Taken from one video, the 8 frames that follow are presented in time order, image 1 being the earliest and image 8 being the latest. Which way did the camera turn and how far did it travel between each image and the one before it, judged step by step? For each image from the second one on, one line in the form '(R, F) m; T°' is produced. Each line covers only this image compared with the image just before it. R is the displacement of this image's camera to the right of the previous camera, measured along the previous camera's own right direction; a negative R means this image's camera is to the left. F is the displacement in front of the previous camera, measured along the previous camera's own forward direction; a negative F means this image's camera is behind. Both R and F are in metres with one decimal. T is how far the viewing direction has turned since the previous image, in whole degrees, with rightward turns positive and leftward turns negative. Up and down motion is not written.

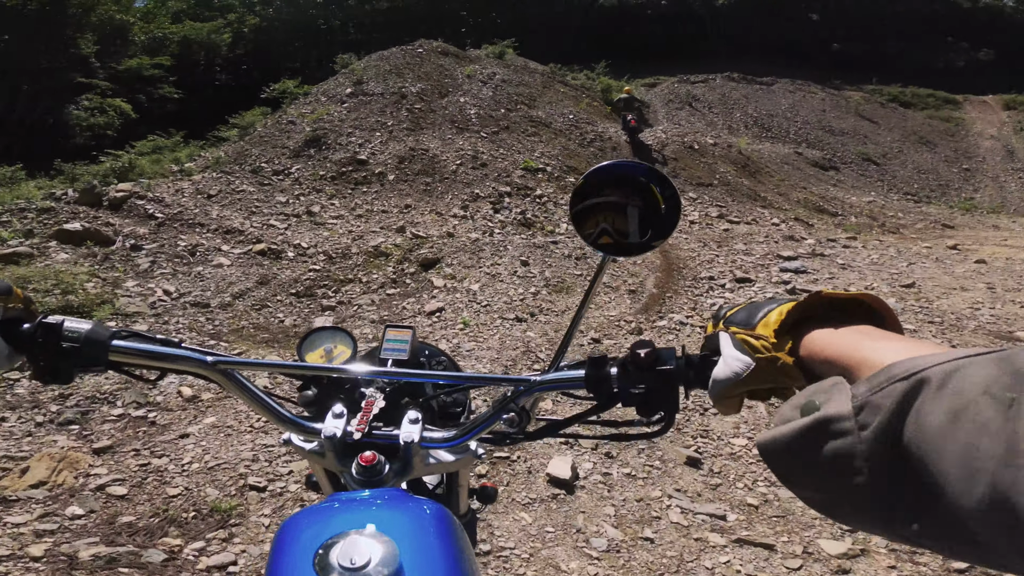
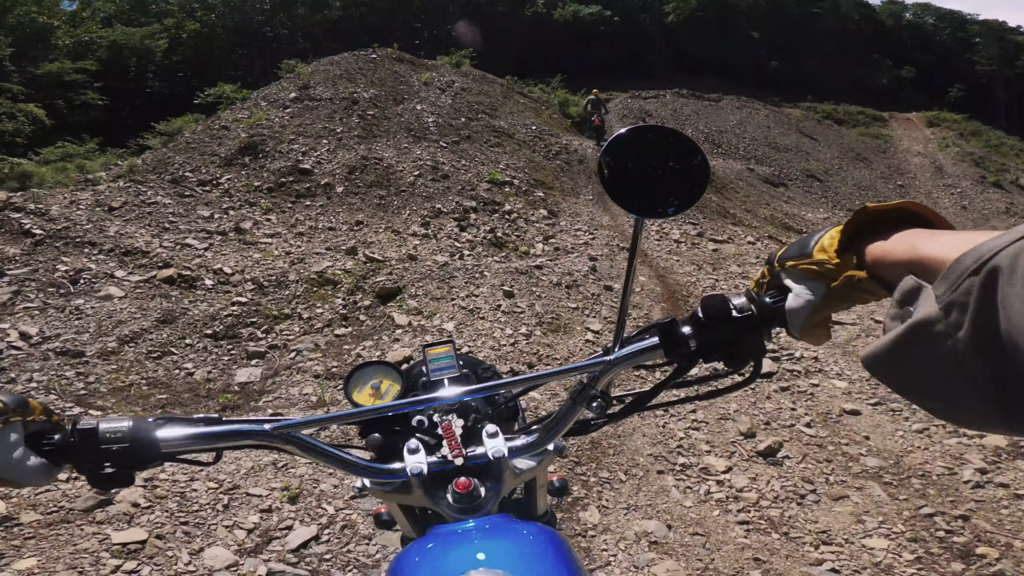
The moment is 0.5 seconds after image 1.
(-0.2, +0.9) m; +5°
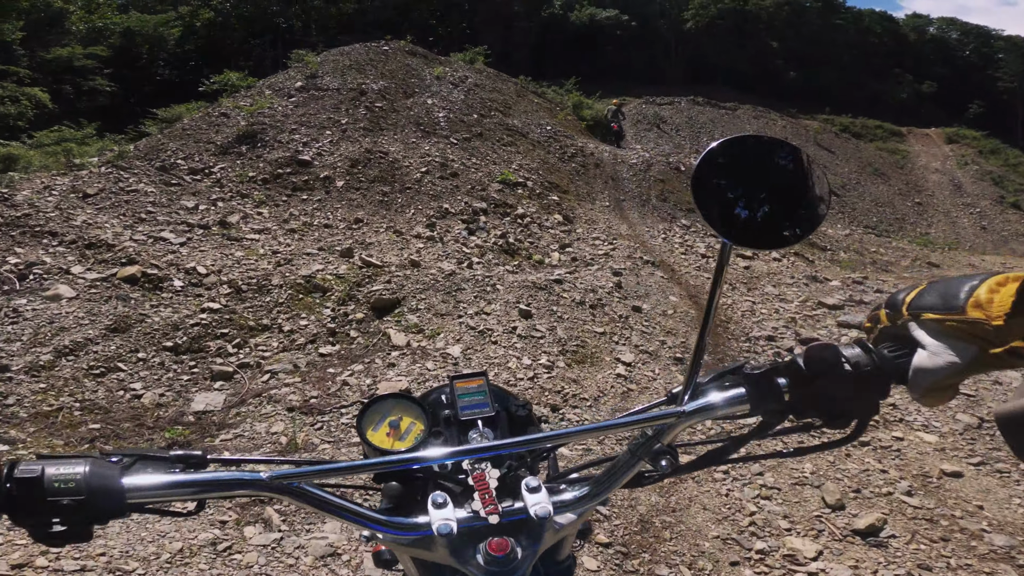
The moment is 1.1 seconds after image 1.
(-0.1, +0.6) m; 0°
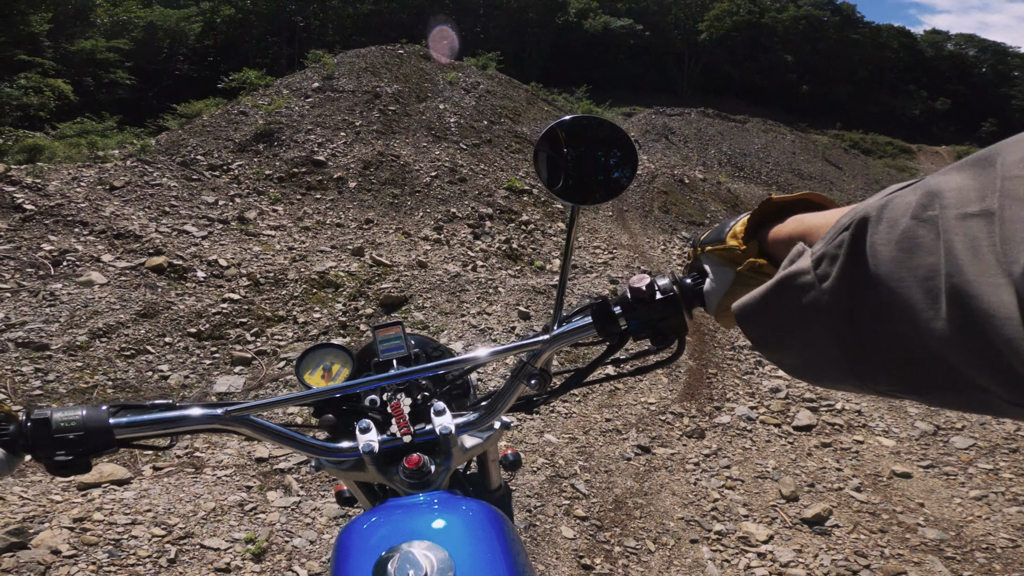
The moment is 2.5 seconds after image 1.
(0.0, -0.2) m; 0°
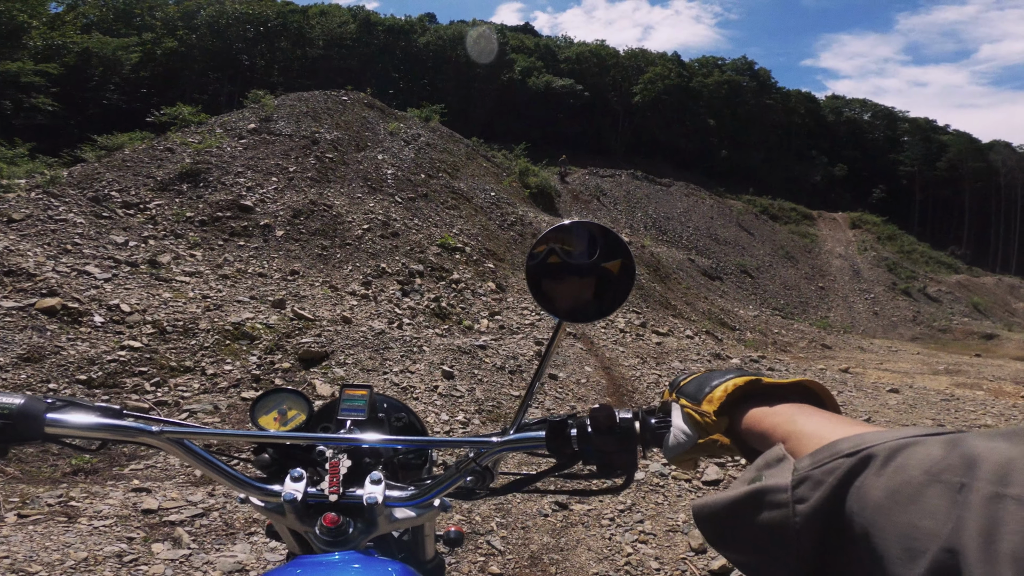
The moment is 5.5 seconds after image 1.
(+0.1, -0.1) m; +7°
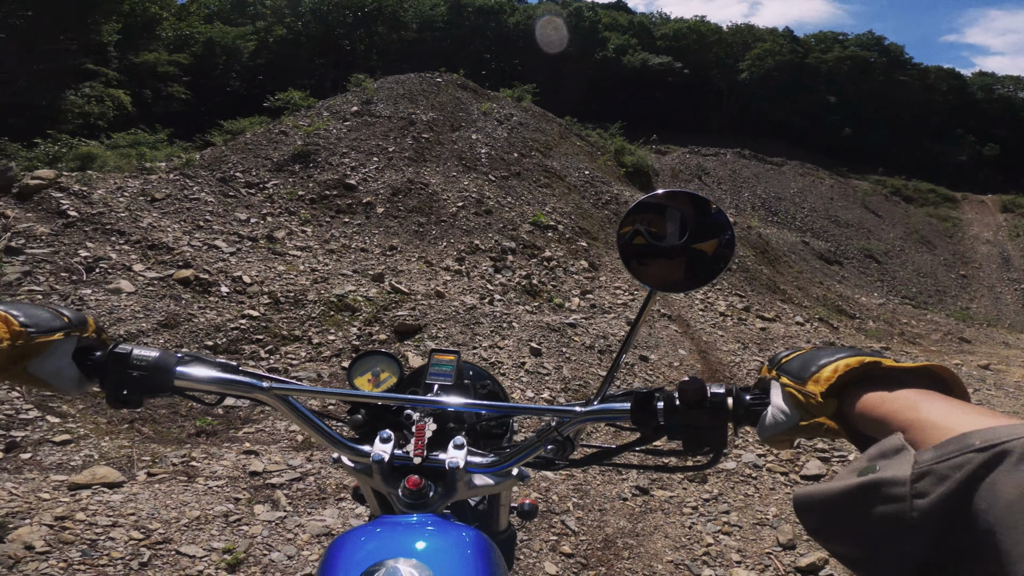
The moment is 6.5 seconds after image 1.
(0.0, +0.1) m; -10°
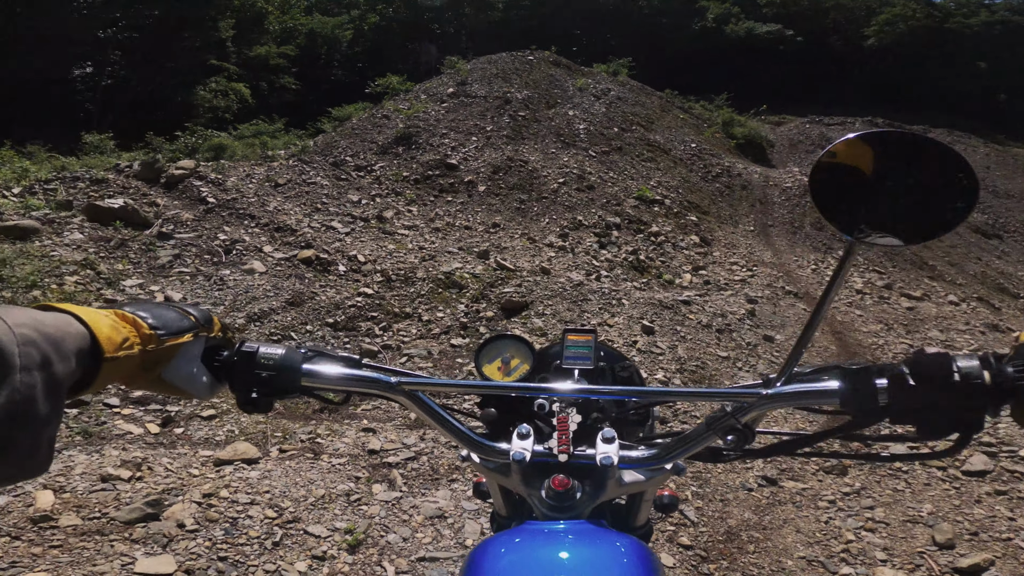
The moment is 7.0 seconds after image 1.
(-0.2, +0.2) m; -10°
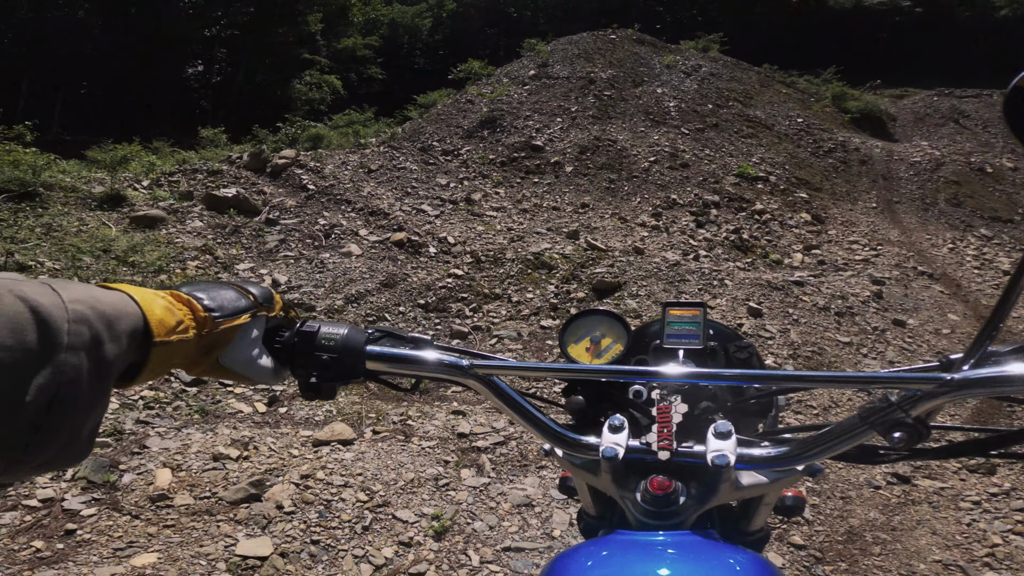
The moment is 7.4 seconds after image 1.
(-0.1, +0.1) m; -8°
